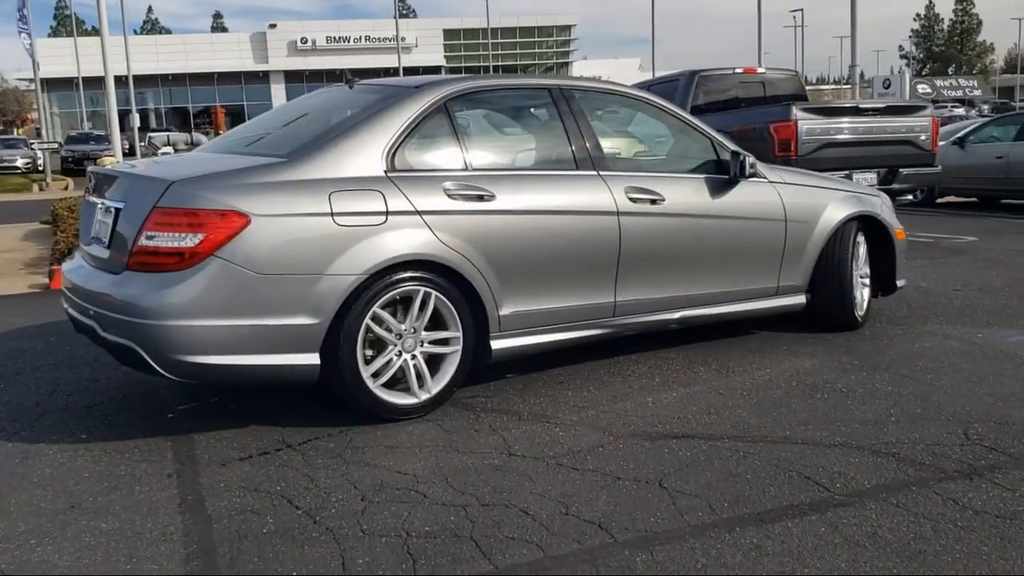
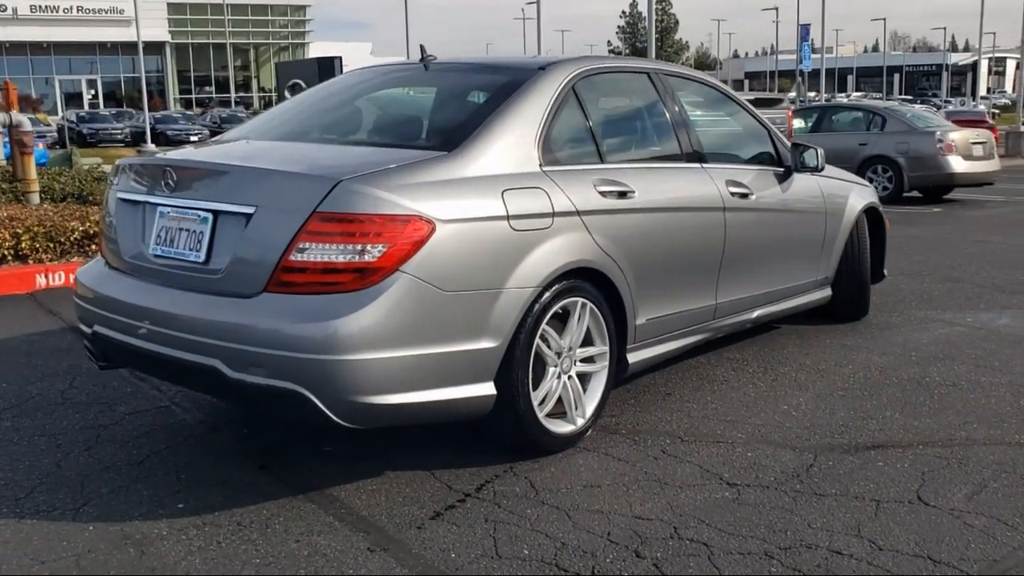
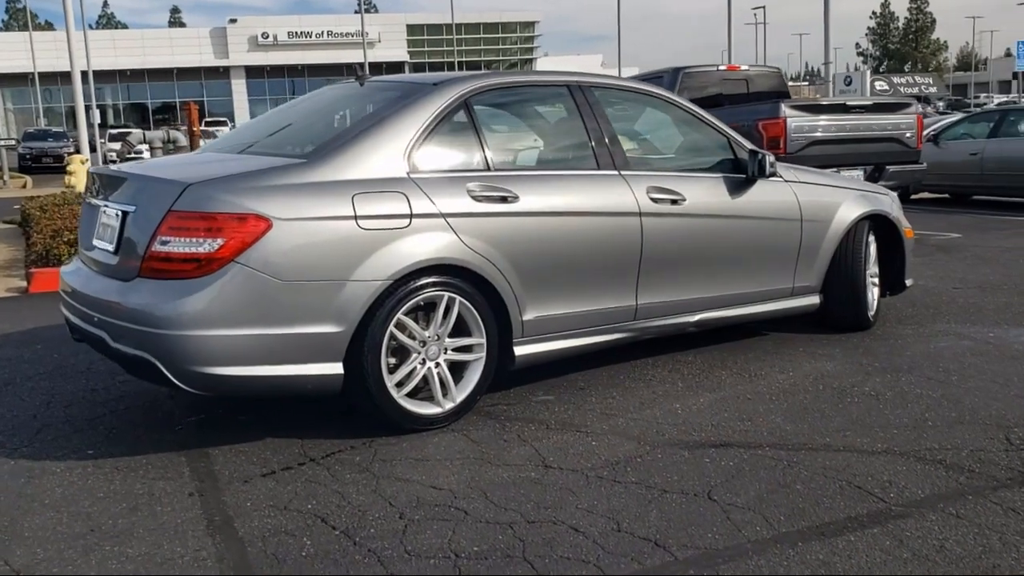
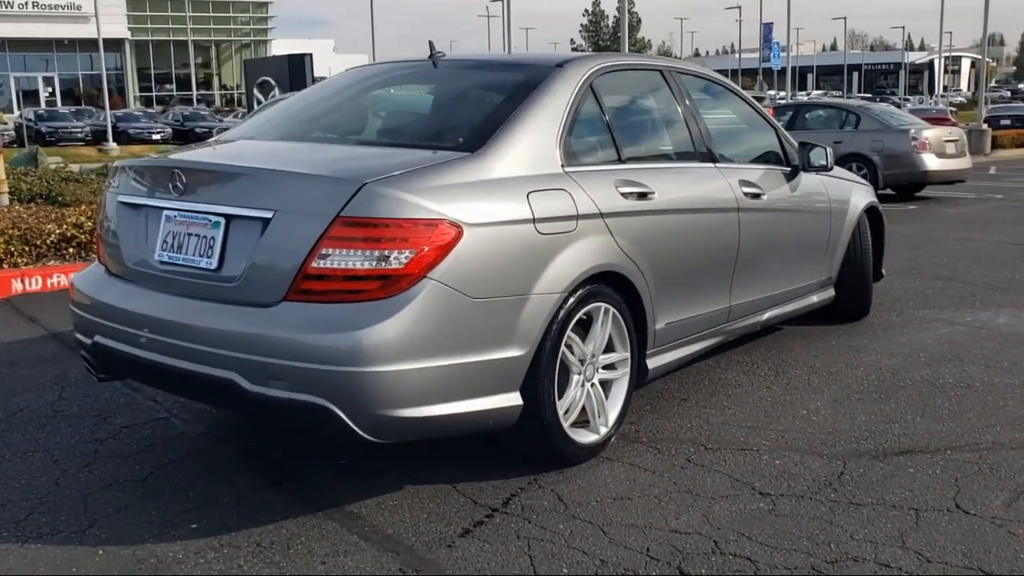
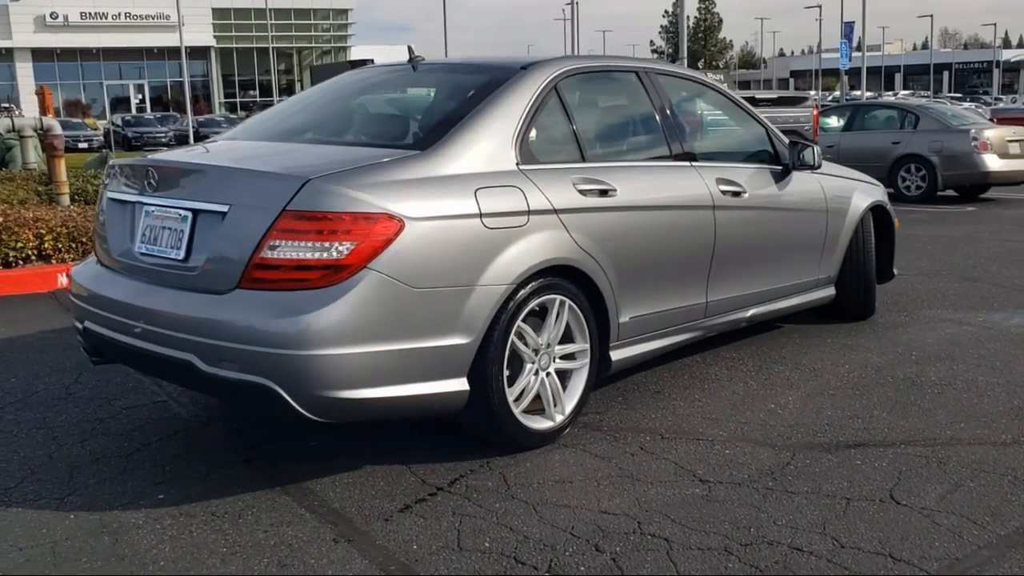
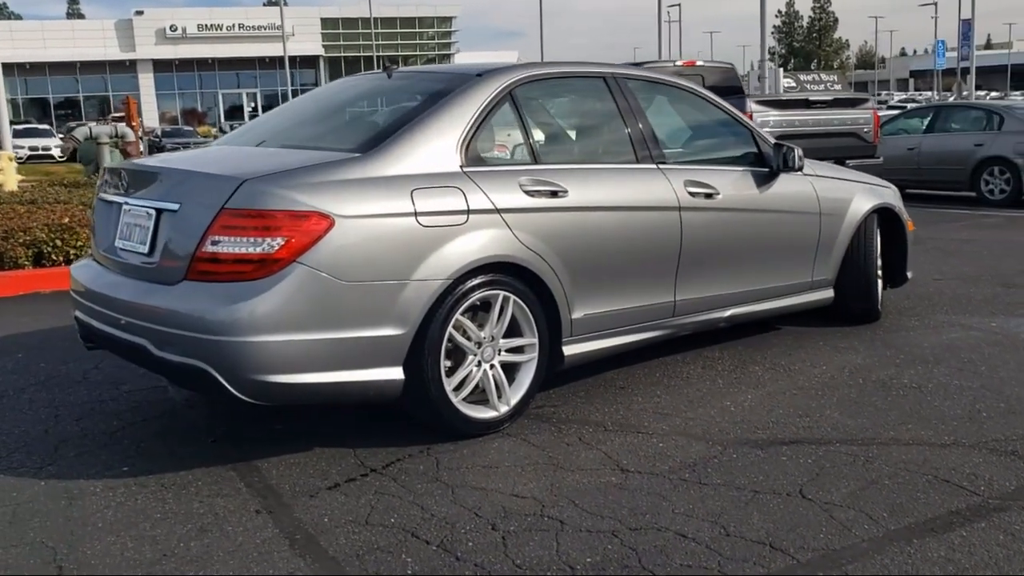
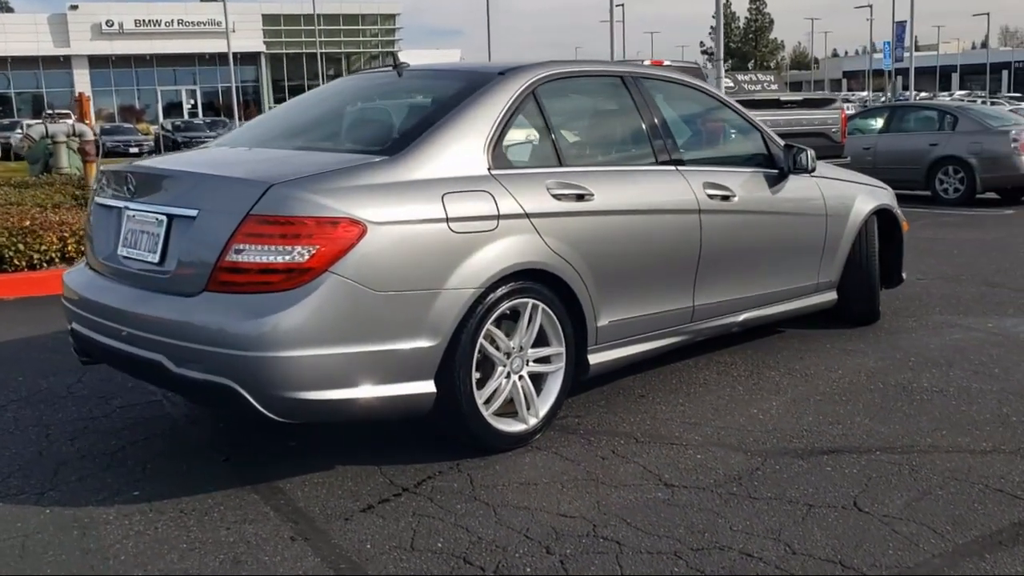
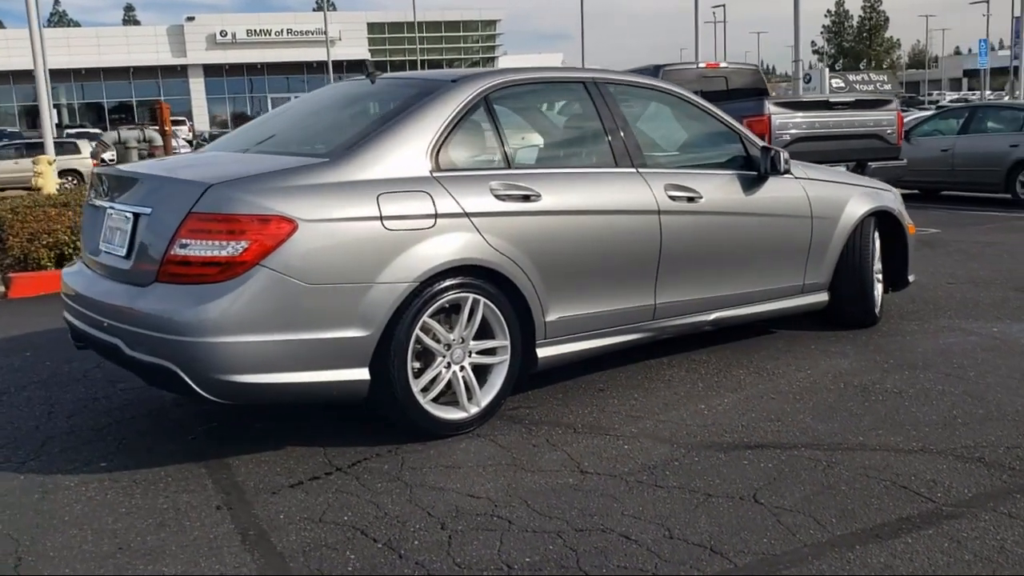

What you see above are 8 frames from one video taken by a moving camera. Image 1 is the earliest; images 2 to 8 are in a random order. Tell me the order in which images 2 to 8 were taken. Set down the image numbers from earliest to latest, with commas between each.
3, 8, 6, 7, 5, 2, 4
